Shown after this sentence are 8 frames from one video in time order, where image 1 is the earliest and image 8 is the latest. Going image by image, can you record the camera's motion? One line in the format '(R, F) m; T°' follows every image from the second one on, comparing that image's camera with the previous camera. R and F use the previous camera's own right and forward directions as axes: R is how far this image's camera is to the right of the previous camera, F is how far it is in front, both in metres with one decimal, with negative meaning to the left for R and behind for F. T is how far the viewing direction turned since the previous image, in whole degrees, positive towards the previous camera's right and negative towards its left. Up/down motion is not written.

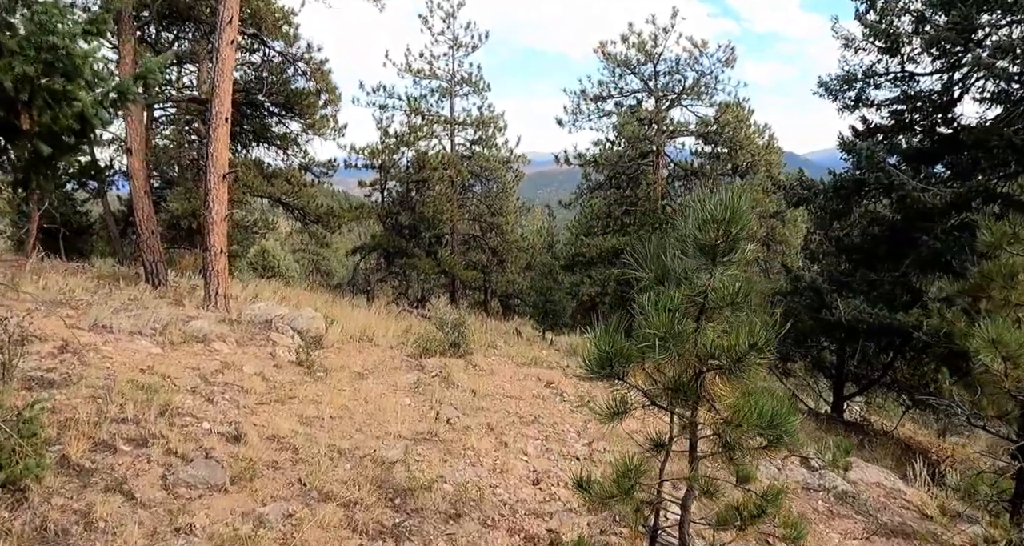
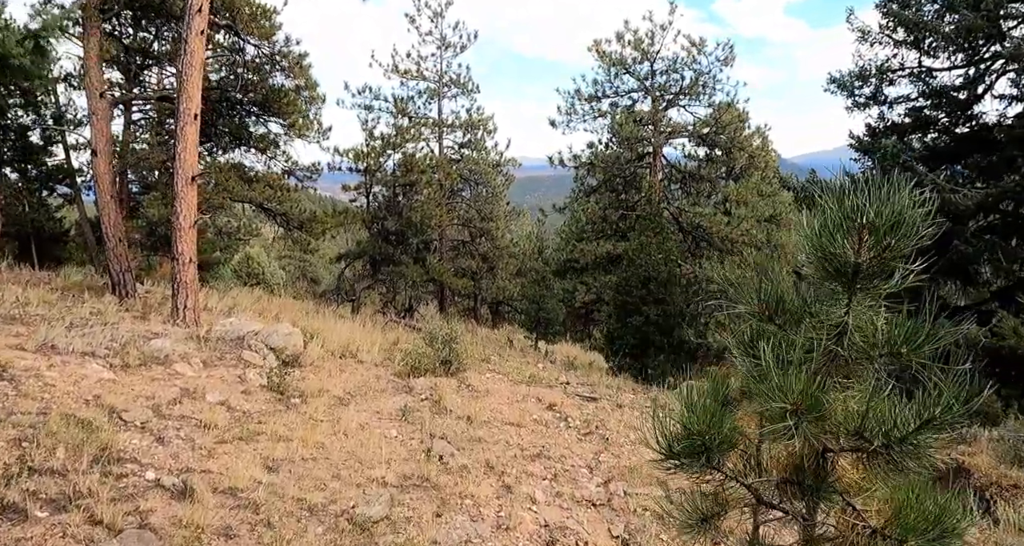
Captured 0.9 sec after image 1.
(-0.1, +0.7) m; +1°
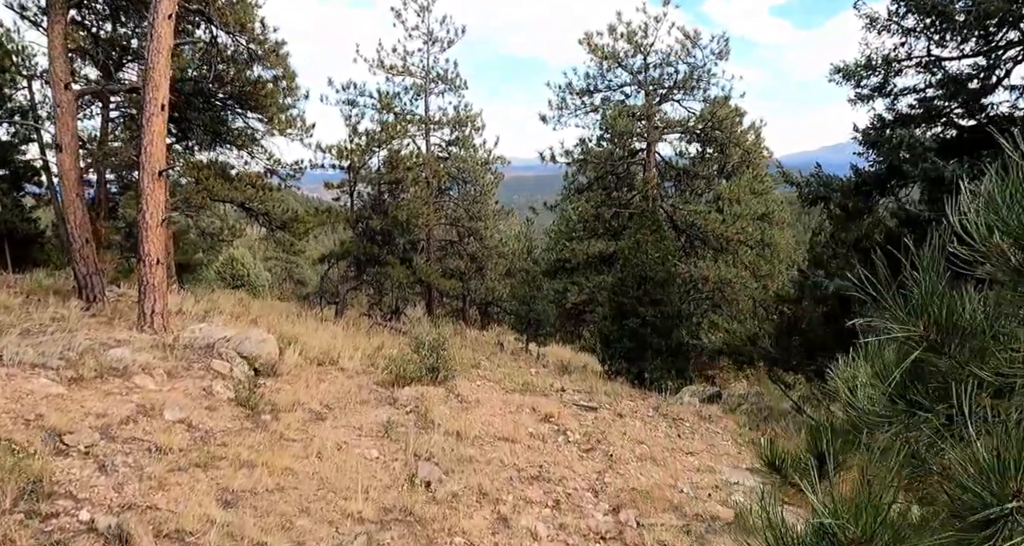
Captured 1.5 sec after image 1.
(0.0, +0.5) m; +1°
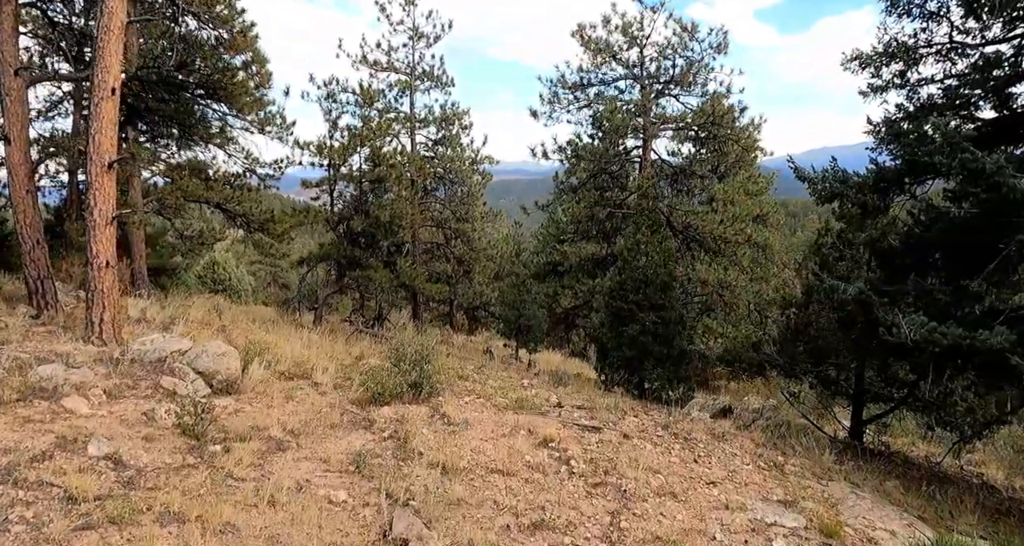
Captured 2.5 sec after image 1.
(0.0, +0.8) m; +1°
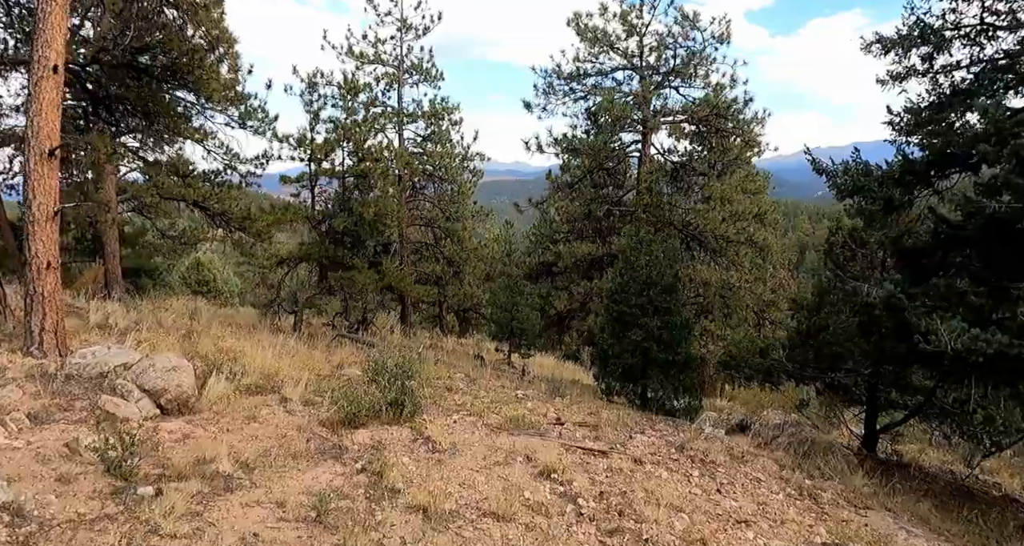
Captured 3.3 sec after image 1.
(0.0, +0.8) m; +1°
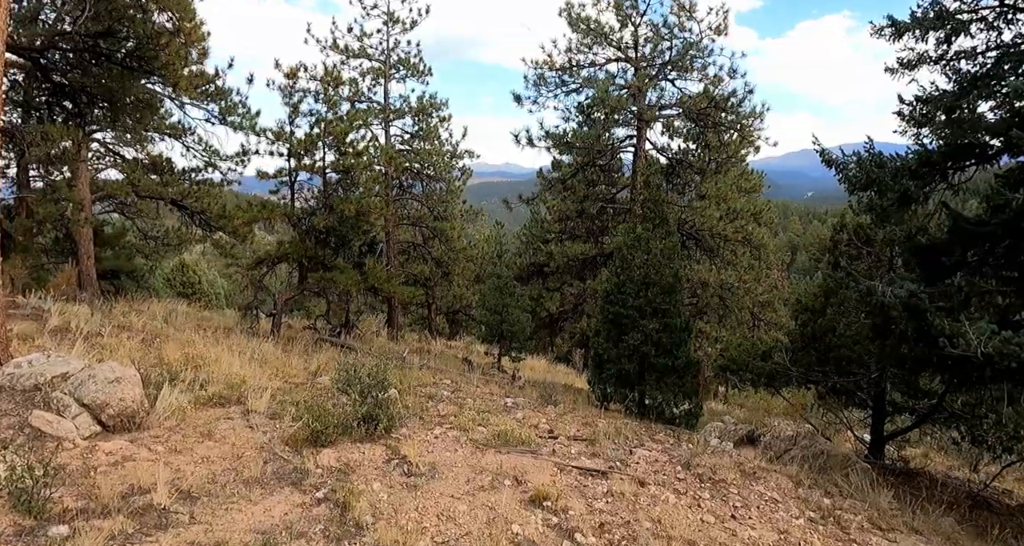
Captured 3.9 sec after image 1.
(0.0, +0.6) m; +1°
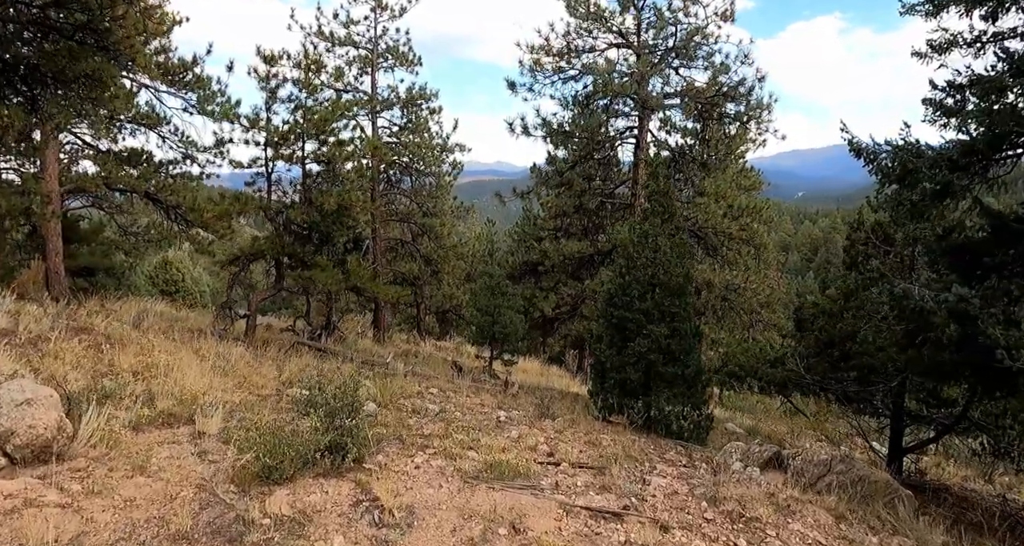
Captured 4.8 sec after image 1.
(0.0, +0.8) m; +1°
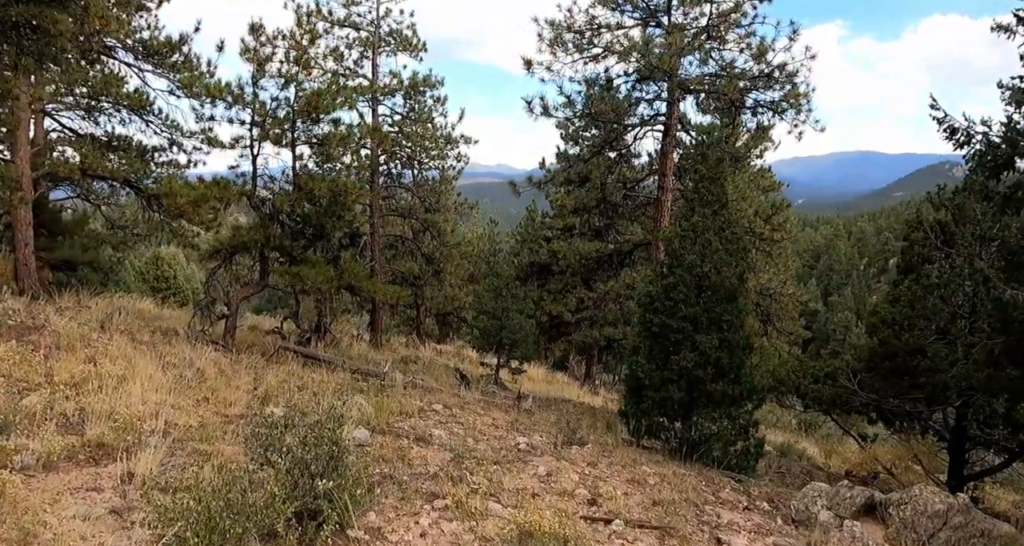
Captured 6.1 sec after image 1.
(-0.2, +1.2) m; 0°
